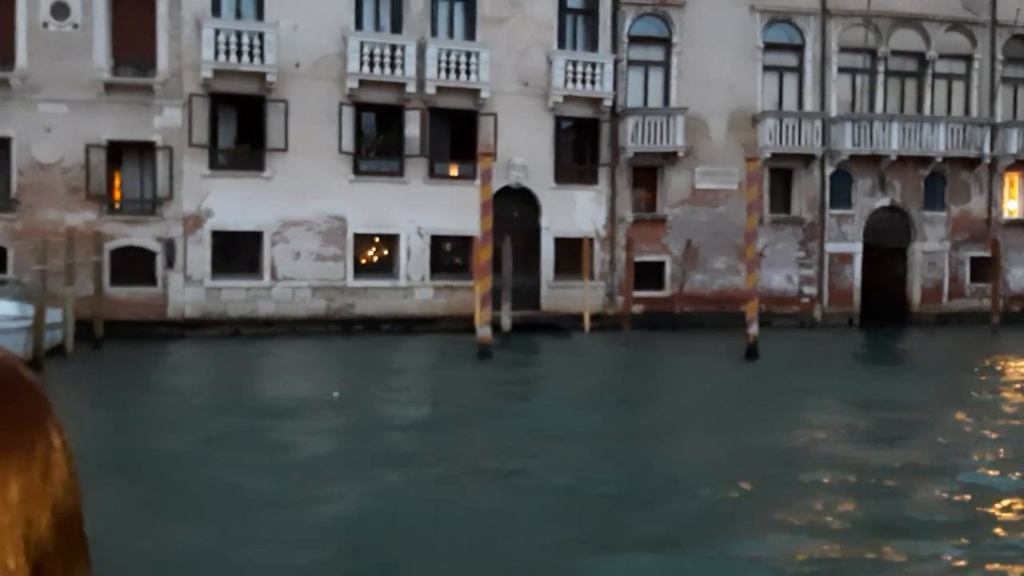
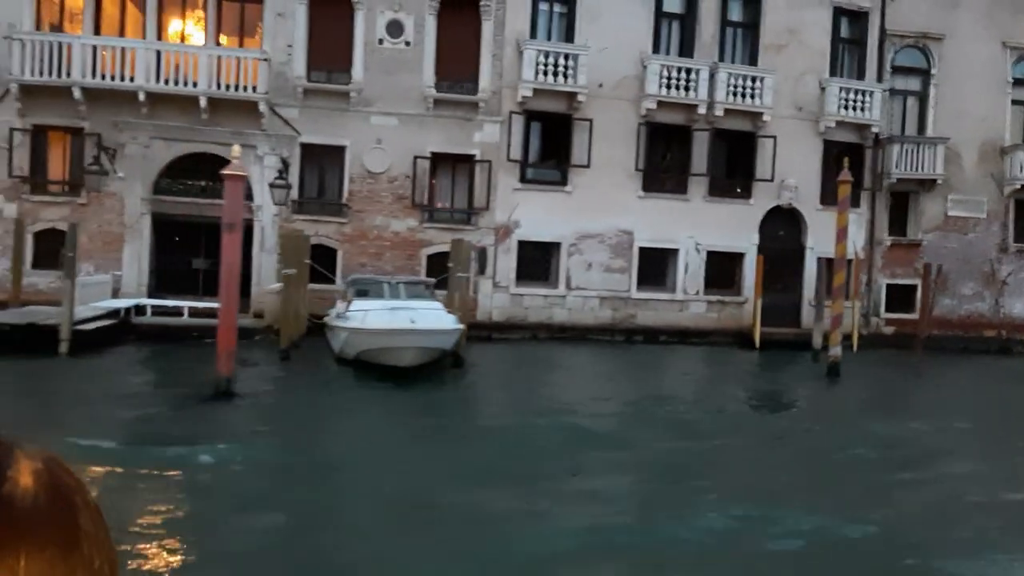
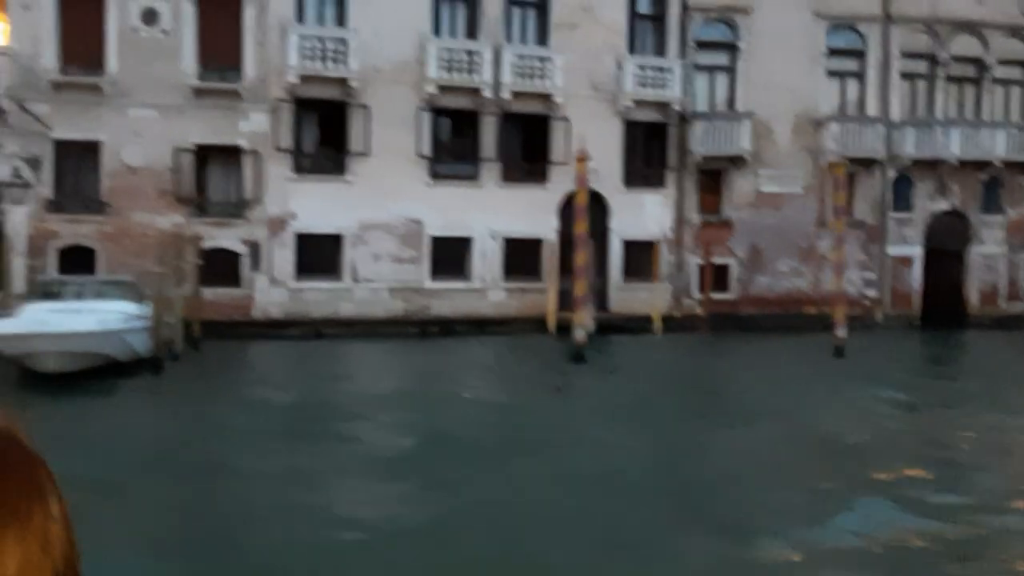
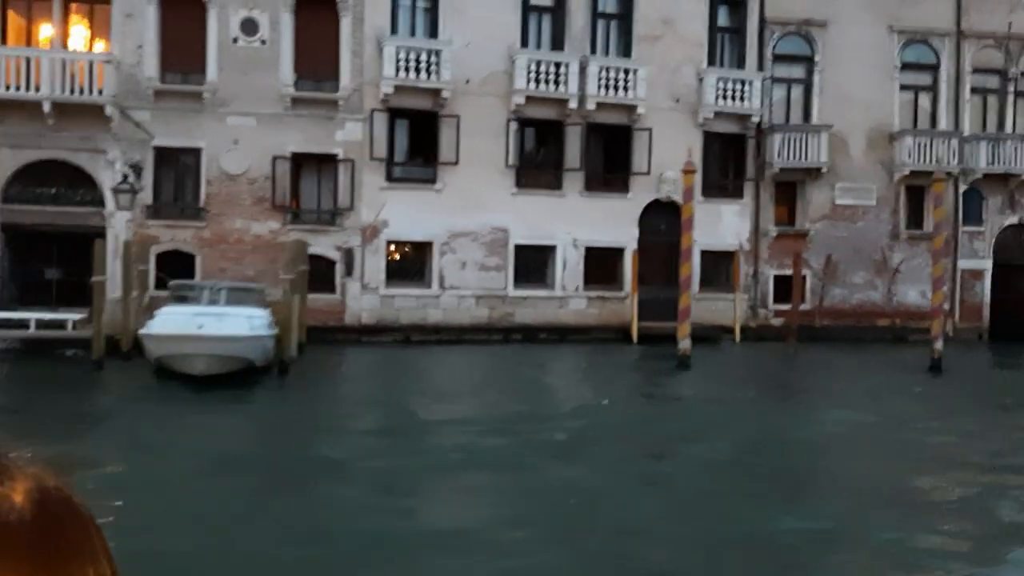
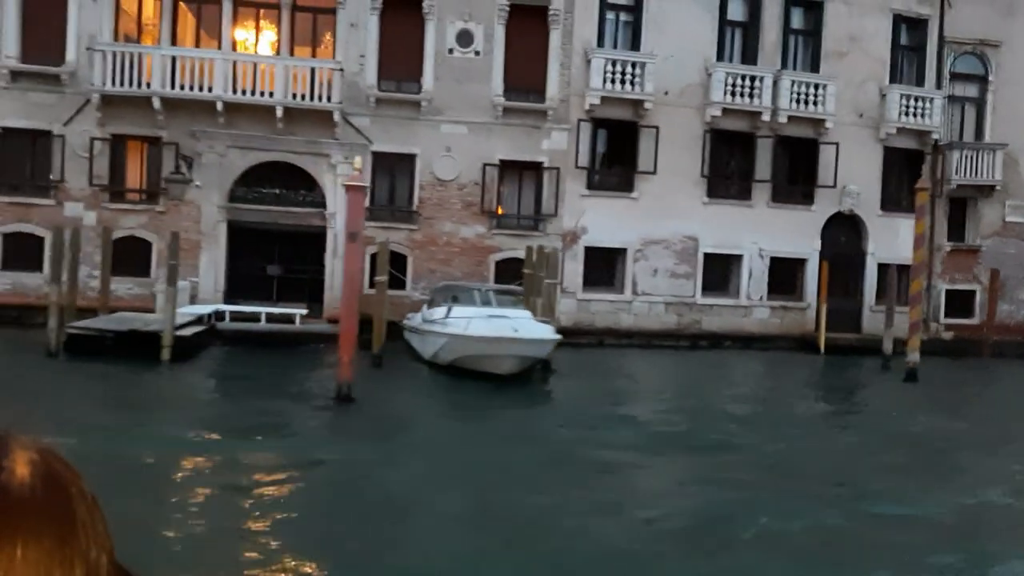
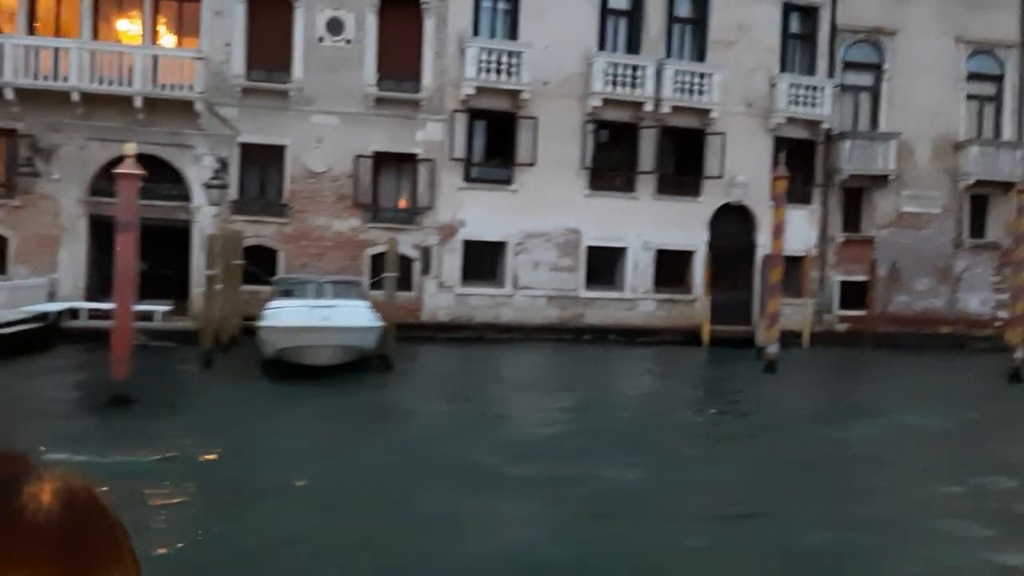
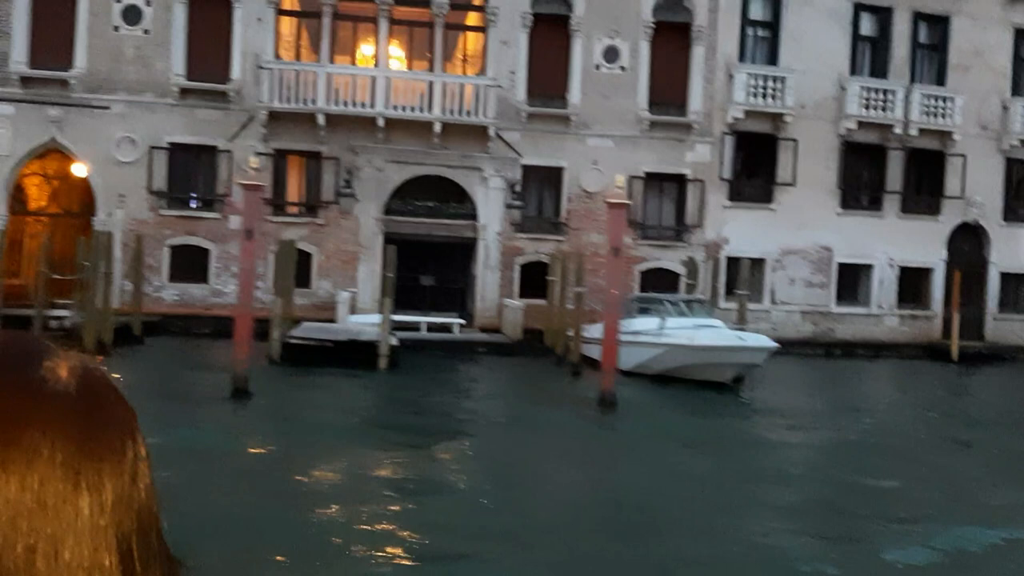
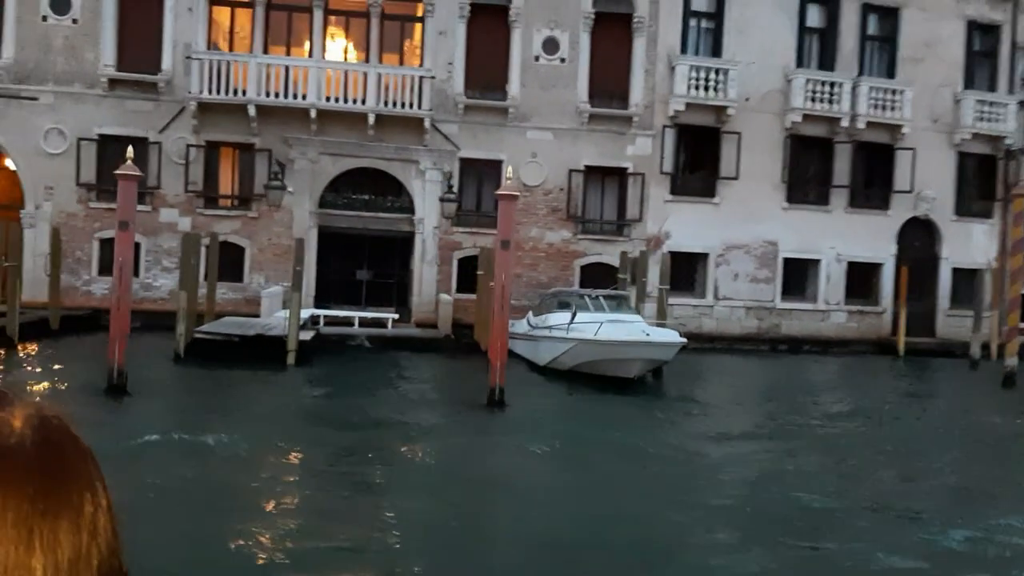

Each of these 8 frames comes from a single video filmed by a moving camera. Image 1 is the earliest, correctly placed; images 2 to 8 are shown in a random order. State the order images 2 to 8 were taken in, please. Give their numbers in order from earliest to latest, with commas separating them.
3, 4, 6, 2, 5, 8, 7
